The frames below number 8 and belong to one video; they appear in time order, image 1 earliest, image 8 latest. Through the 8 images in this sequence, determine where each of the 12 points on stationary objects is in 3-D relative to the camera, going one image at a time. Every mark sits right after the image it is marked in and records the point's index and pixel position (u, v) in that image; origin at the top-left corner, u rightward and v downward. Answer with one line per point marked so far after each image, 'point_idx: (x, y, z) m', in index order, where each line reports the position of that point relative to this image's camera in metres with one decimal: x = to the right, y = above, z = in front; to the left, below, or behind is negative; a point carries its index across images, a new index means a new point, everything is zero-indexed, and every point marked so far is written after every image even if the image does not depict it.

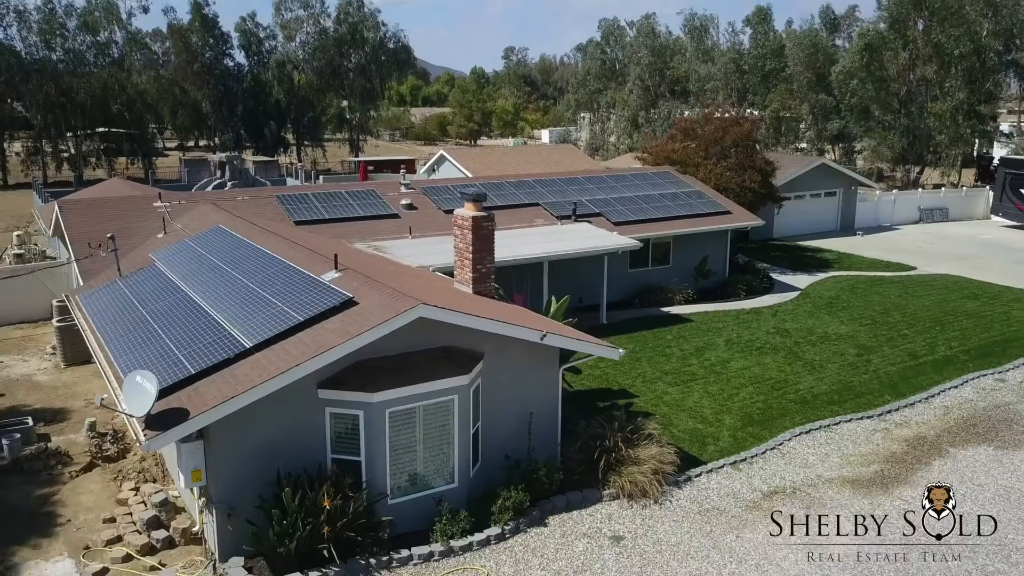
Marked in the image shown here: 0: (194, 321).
0: (-5.1, -0.5, +14.1) m
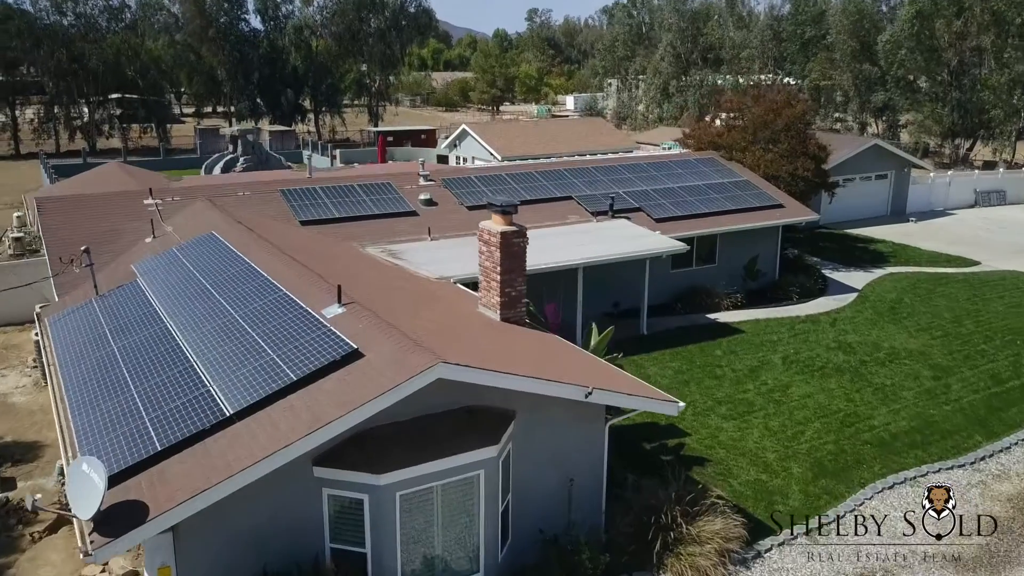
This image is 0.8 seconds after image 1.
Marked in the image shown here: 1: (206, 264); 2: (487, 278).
0: (-4.6, -1.1, +11.8) m
1: (-5.3, +0.4, +15.4) m
2: (-0.4, +0.2, +15.0) m
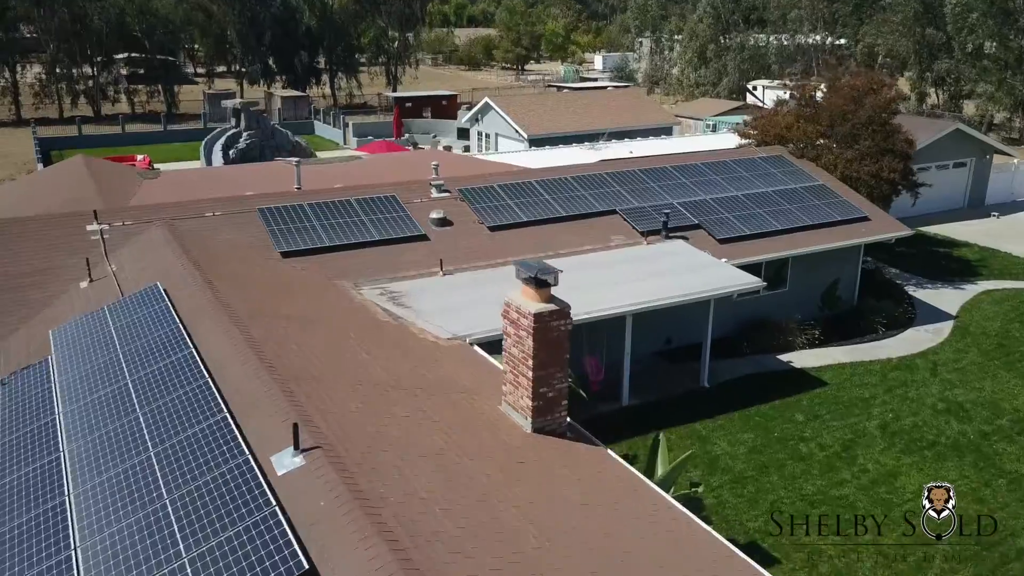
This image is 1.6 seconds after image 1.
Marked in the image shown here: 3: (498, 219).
0: (-4.2, -2.4, +7.9) m
1: (-4.9, -0.7, +11.5) m
2: (0.0, -1.0, +11.0) m
3: (-0.3, +1.5, +19.0) m
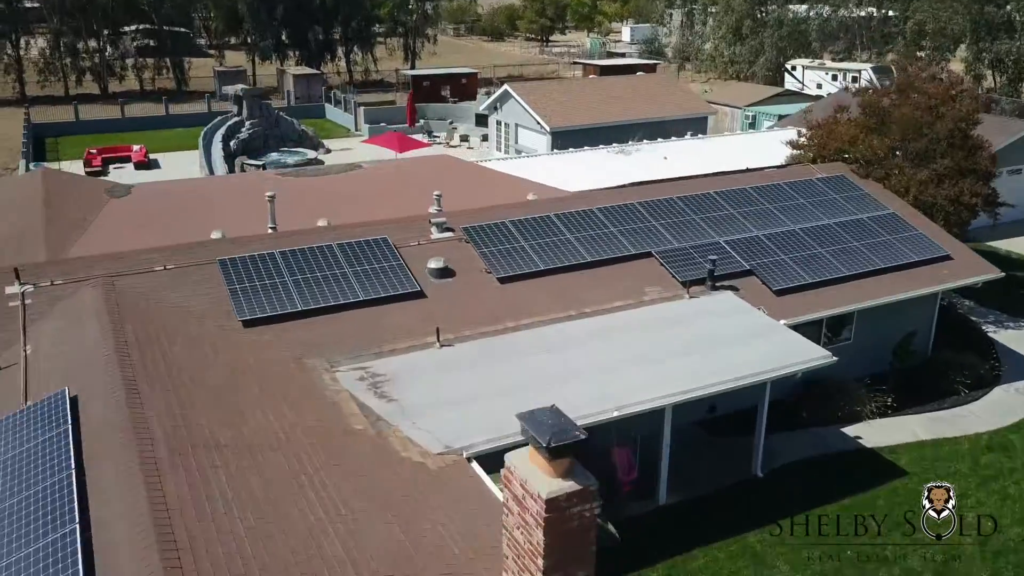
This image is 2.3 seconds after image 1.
0: (-4.3, -3.9, +5.0) m
1: (-4.8, -2.1, +8.5) m
2: (+0.1, -2.4, +7.9) m
3: (0.0, +0.4, +15.9) m
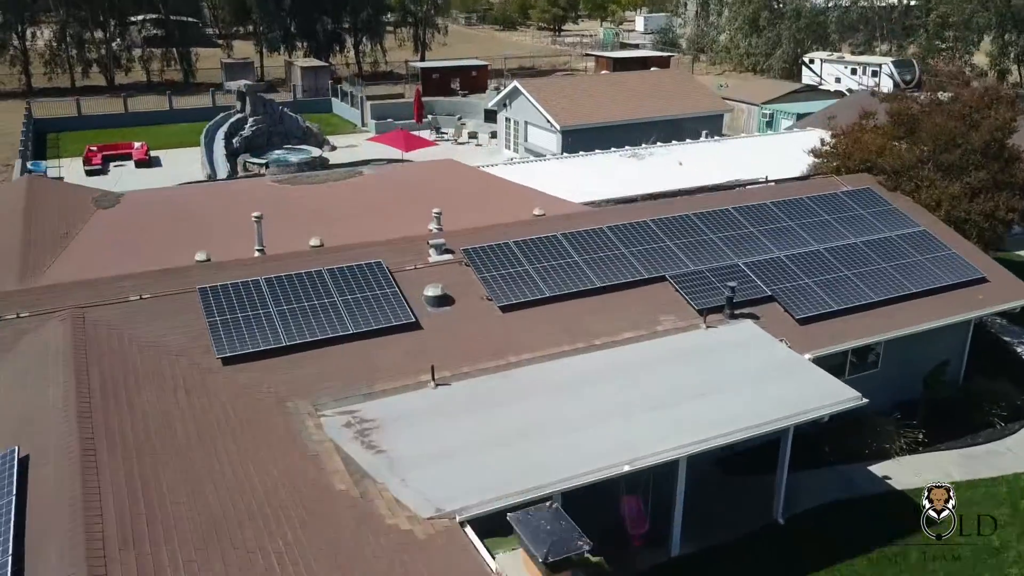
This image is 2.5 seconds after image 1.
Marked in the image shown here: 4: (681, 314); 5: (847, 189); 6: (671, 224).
0: (-4.4, -4.5, +4.0) m
1: (-4.9, -2.6, +7.5) m
2: (0.0, -3.0, +6.8) m
3: (0.0, -0.1, +14.7) m
4: (+2.9, -0.4, +15.1) m
5: (+7.4, +2.2, +19.6) m
6: (+3.1, +1.2, +17.3) m
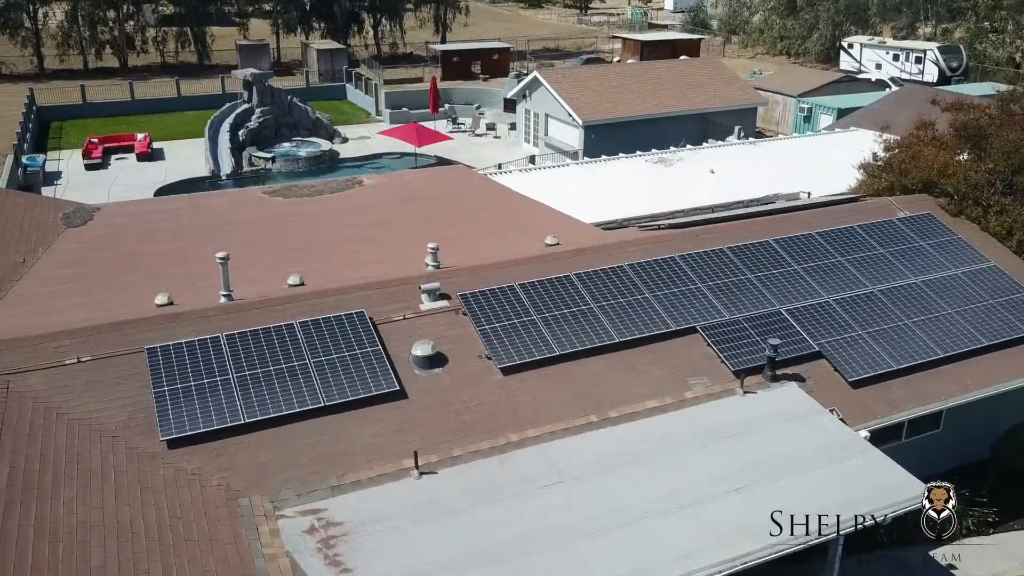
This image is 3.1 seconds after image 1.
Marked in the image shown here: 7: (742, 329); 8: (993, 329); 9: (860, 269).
0: (-4.7, -5.6, +2.1) m
1: (-5.0, -3.6, +5.6) m
2: (-0.2, -4.0, +4.8) m
3: (+0.1, -0.9, +12.6) m
4: (+2.9, -1.3, +12.9) m
5: (+7.6, +1.4, +17.2) m
6: (+3.2, +0.5, +15.0) m
7: (+3.6, -0.6, +13.6) m
8: (+7.9, -0.7, +14.5) m
9: (+6.0, +0.3, +15.4) m
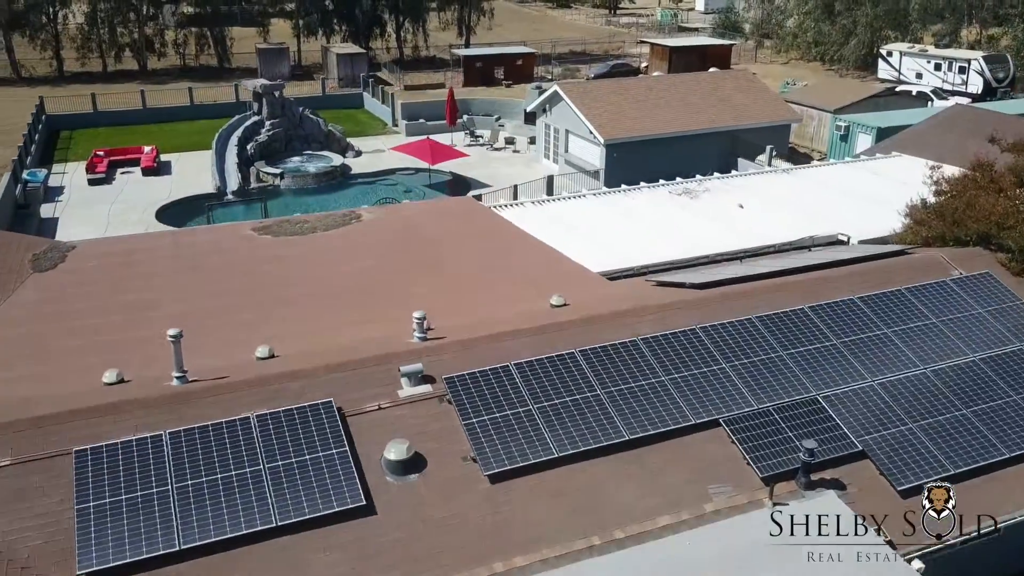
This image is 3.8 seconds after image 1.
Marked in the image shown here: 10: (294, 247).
0: (-5.2, -6.7, +0.5) m
1: (-5.4, -4.7, +4.0) m
2: (-0.6, -5.2, +3.0) m
3: (-0.1, -2.0, +10.8) m
4: (+2.8, -2.4, +11.0) m
5: (+7.6, +0.3, +15.2) m
6: (+3.2, -0.7, +13.2) m
7: (+3.5, -1.8, +11.7) m
8: (+7.8, -1.9, +12.5) m
9: (+6.0, -0.8, +13.4) m
10: (-4.6, +0.8, +18.9) m
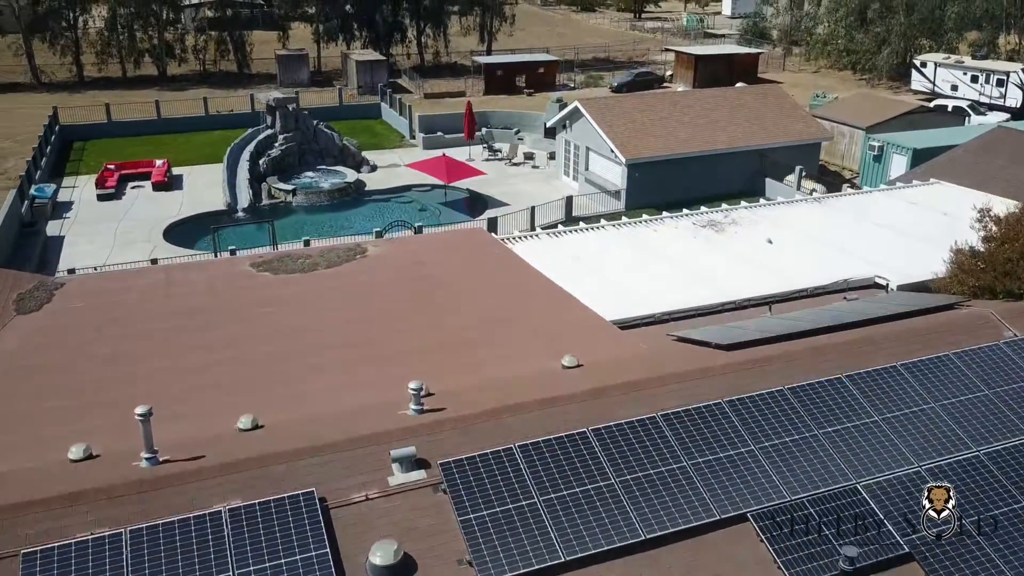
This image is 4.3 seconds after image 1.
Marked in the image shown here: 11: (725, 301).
0: (-5.5, -7.5, -0.6) m
1: (-5.6, -5.5, +2.9) m
2: (-0.8, -6.1, +1.8) m
3: (-0.1, -2.9, +9.7) m
4: (+2.8, -3.4, +9.8) m
5: (+7.8, -0.7, +13.8) m
6: (+3.3, -1.6, +11.9) m
7: (+3.5, -2.7, +10.4) m
8: (+7.8, -2.9, +11.1) m
9: (+6.1, -1.8, +12.1) m
10: (-4.4, 0.0, +17.9) m
11: (+4.1, -0.3, +17.3) m
